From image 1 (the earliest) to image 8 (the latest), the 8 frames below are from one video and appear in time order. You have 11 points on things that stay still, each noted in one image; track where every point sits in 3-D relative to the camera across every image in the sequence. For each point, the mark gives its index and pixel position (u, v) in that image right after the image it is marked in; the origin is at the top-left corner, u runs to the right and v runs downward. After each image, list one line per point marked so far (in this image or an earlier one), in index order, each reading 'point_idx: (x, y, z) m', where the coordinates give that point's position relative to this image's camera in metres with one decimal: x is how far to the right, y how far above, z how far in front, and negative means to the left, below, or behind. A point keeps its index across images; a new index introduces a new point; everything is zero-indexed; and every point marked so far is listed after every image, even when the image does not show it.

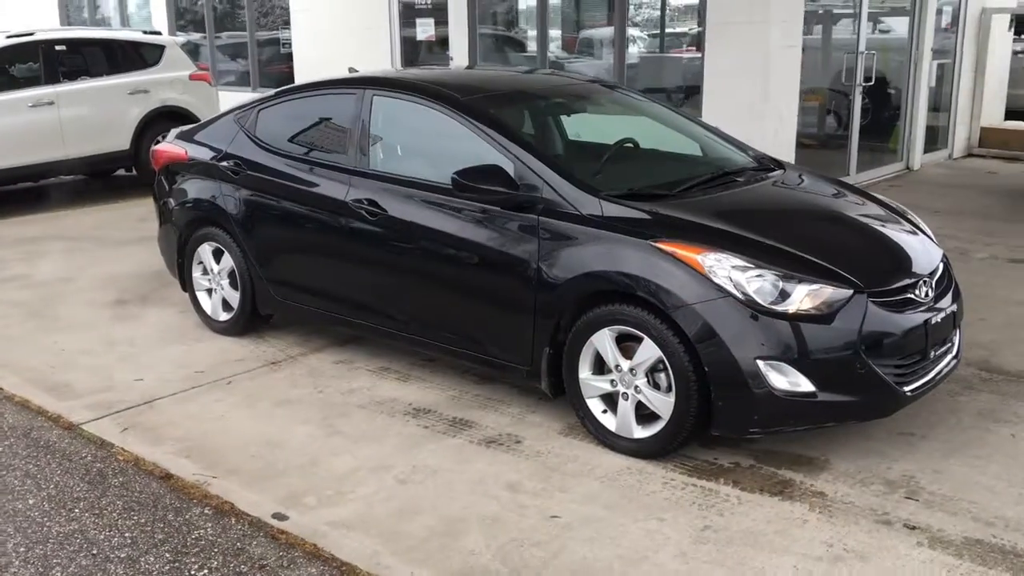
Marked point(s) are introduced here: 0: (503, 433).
0: (0.0, -0.6, +4.1) m
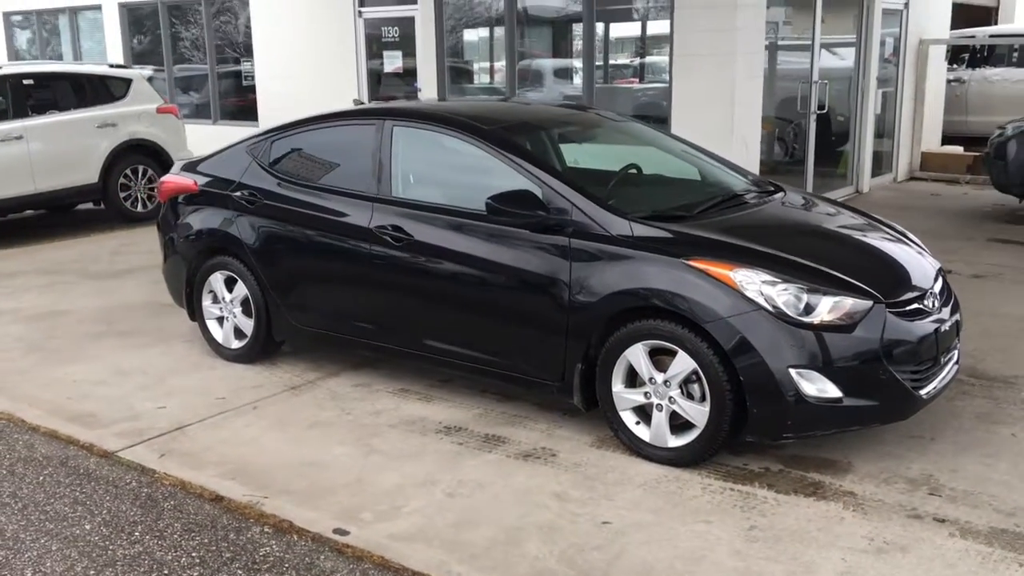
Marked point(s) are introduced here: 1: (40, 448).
0: (+0.1, -0.7, +4.3) m
1: (-2.0, -0.7, +4.4) m
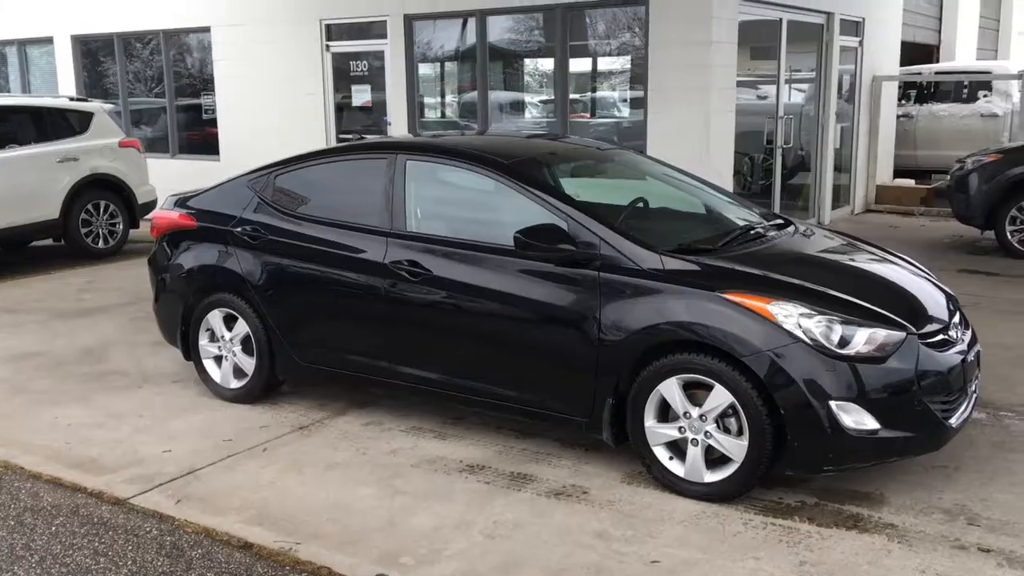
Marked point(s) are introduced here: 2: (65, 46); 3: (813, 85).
0: (+0.2, -0.8, +4.2) m
1: (-1.9, -0.9, +4.2) m
2: (-6.0, +3.3, +13.7) m
3: (+3.4, +2.3, +11.5) m
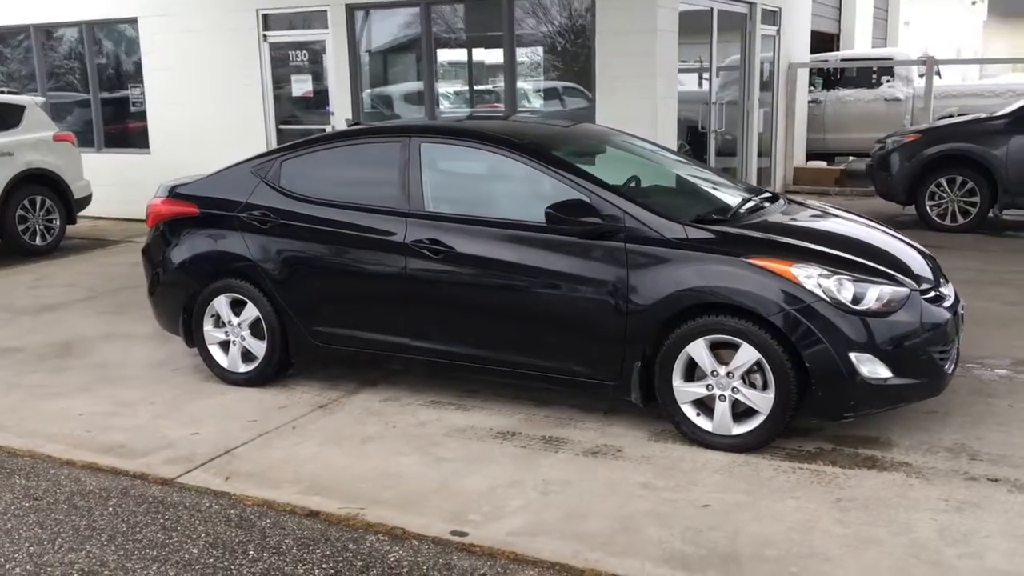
0: (+0.4, -0.7, +4.5) m
1: (-1.8, -0.8, +4.2) m
2: (-6.9, +3.2, +13.2) m
3: (+2.7, +2.5, +12.1) m
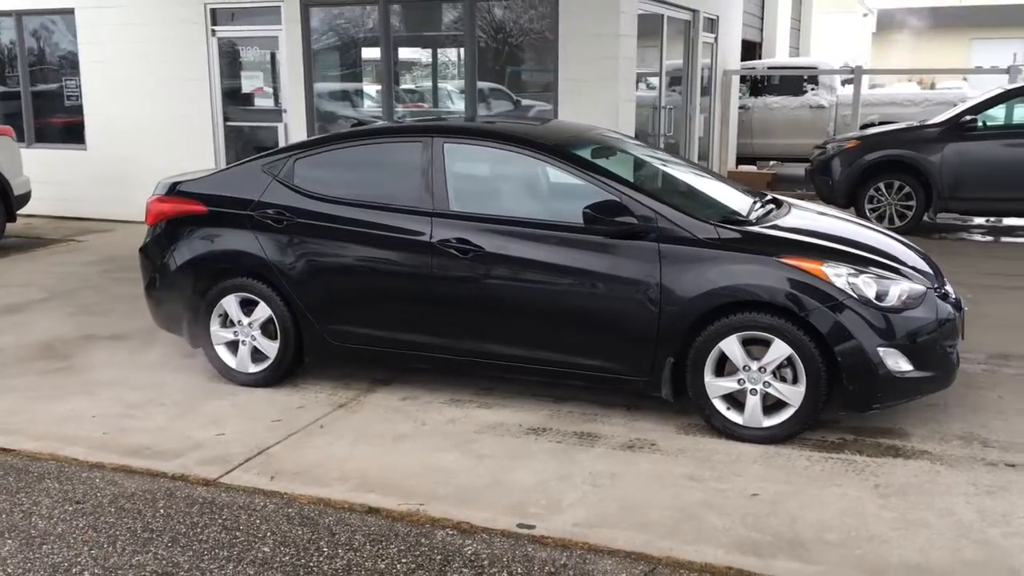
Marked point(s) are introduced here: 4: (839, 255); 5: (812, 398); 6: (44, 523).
0: (+0.5, -0.7, +4.6) m
1: (-1.6, -0.8, +4.2) m
2: (-7.6, +3.2, +12.6) m
3: (+2.1, +2.5, +12.4) m
4: (+1.4, +0.1, +4.5) m
5: (+1.3, -0.5, +4.4) m
6: (-1.8, -0.9, +3.8) m
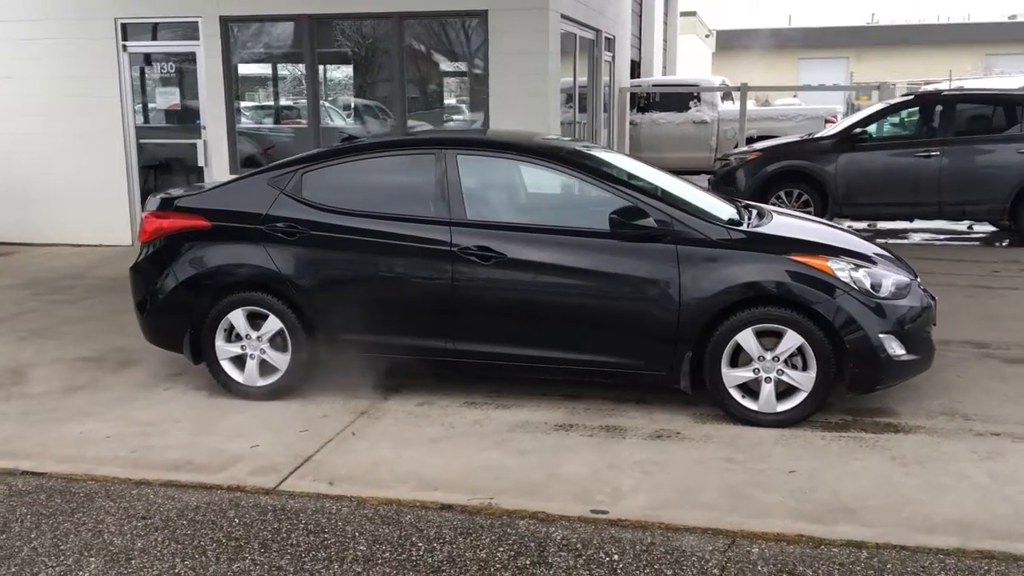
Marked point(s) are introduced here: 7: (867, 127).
0: (+0.7, -0.7, +4.9) m
1: (-1.3, -0.9, +4.1) m
2: (-8.7, +2.8, +11.6) m
3: (+0.9, +2.4, +12.9) m
4: (+1.6, +0.2, +4.9) m
5: (+1.5, -0.5, +4.8) m
6: (-1.5, -0.9, +3.8) m
7: (+3.9, +1.8, +11.2) m
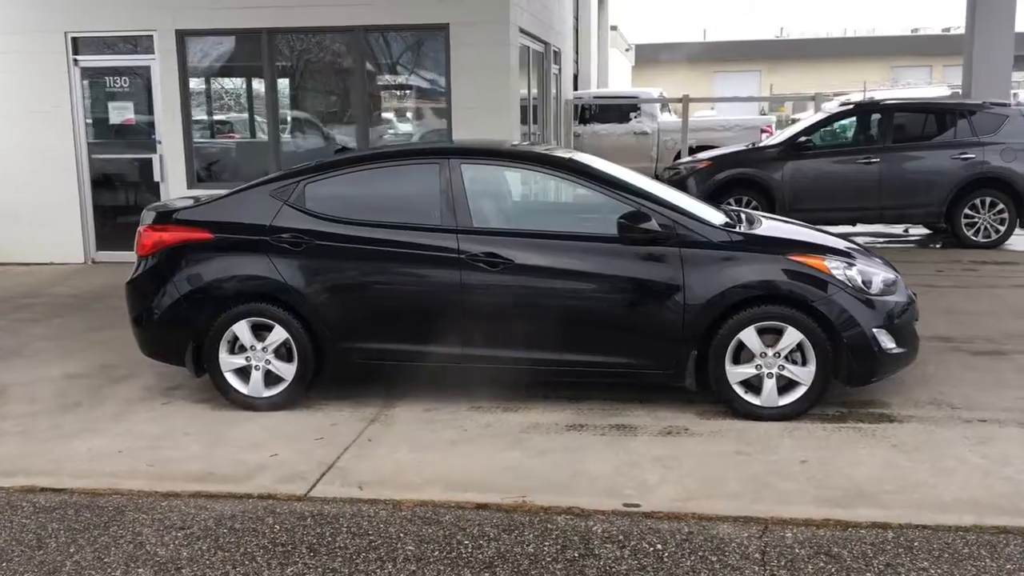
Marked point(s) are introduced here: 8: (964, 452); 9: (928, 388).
0: (+0.8, -0.7, +5.1) m
1: (-1.2, -0.9, +4.1) m
2: (-9.2, +2.5, +11.1) m
3: (+0.3, +2.3, +13.1) m
4: (+1.6, +0.2, +5.2) m
5: (+1.5, -0.4, +5.0) m
6: (-1.3, -1.0, +3.8) m
7: (+3.4, +1.7, +11.6) m
8: (+2.0, -0.7, +4.6) m
9: (+2.3, -0.6, +5.6) m
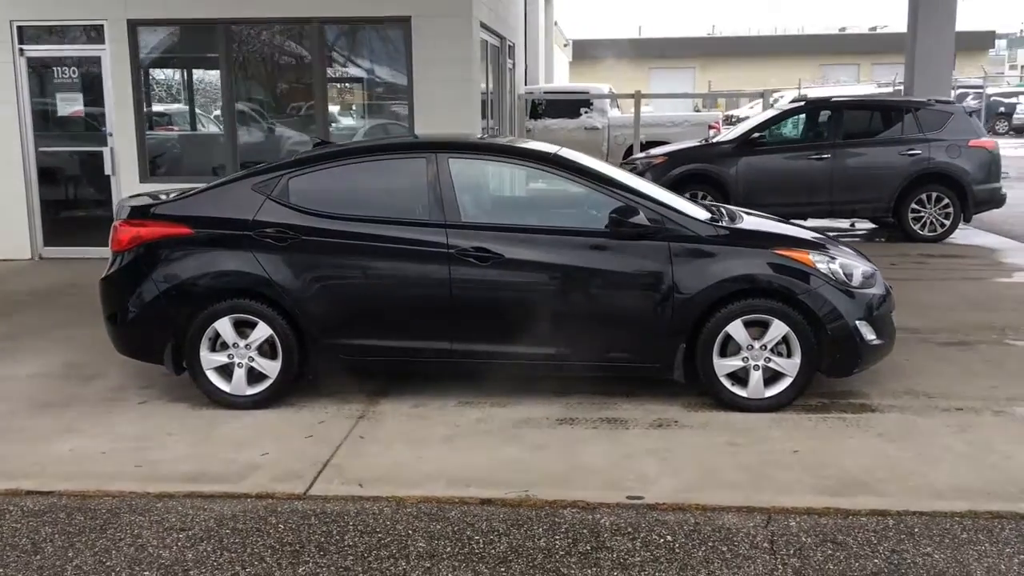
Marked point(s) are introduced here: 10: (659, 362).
0: (+0.7, -0.7, +5.1) m
1: (-1.2, -0.9, +4.1) m
2: (-9.6, +2.5, +10.4) m
3: (-0.3, +2.4, +13.0) m
4: (+1.5, +0.2, +5.3) m
5: (+1.5, -0.4, +5.1) m
6: (-1.3, -1.0, +3.7) m
7: (+2.9, +1.8, +11.8) m
8: (+2.0, -0.7, +4.7) m
9: (+2.2, -0.5, +5.8) m
10: (+0.7, -0.4, +5.2) m
